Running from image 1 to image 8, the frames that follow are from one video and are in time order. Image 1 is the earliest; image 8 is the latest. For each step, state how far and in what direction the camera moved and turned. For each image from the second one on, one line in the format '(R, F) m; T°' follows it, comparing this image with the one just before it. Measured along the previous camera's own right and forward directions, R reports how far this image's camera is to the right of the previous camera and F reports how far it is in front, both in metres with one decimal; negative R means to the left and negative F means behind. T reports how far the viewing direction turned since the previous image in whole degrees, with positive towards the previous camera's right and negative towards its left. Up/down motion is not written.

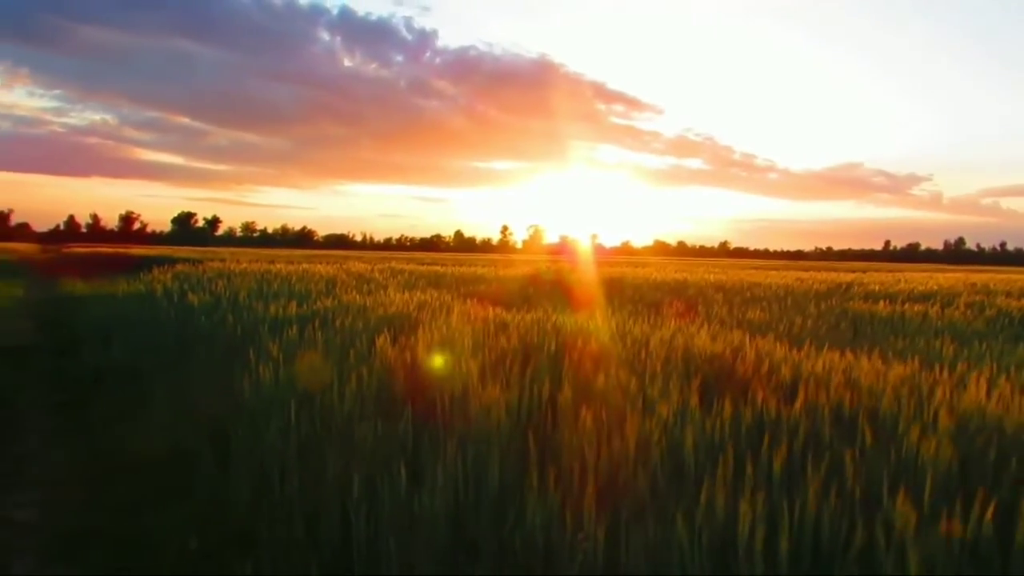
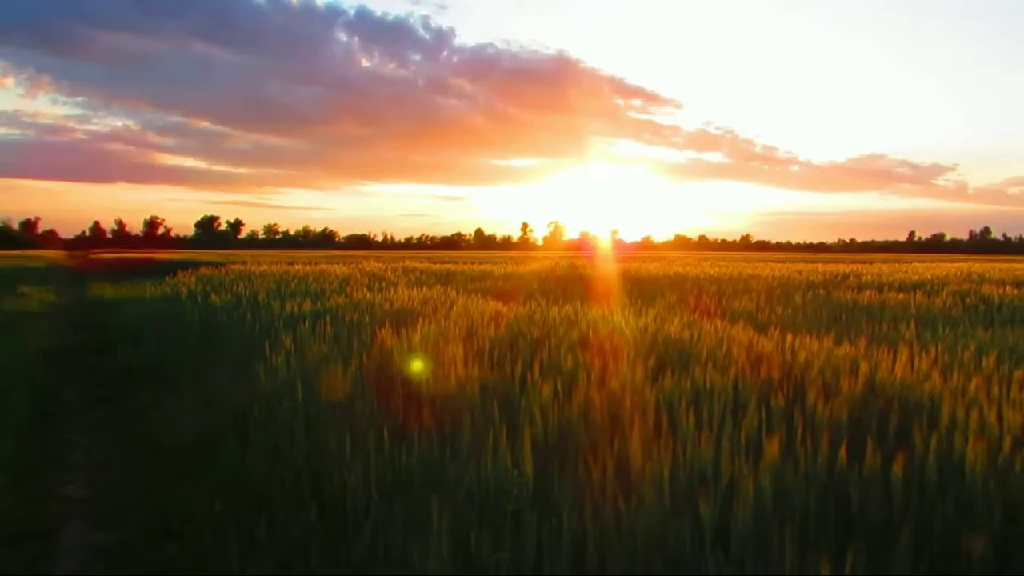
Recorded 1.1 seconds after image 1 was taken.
(+0.2, -0.6) m; -1°
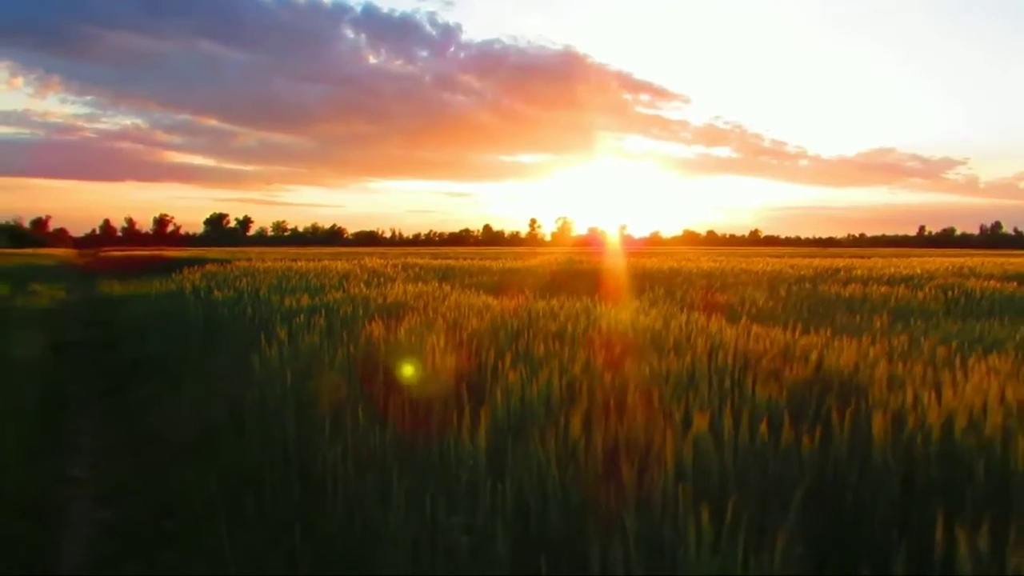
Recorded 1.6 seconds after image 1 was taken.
(+0.2, -0.3) m; -1°
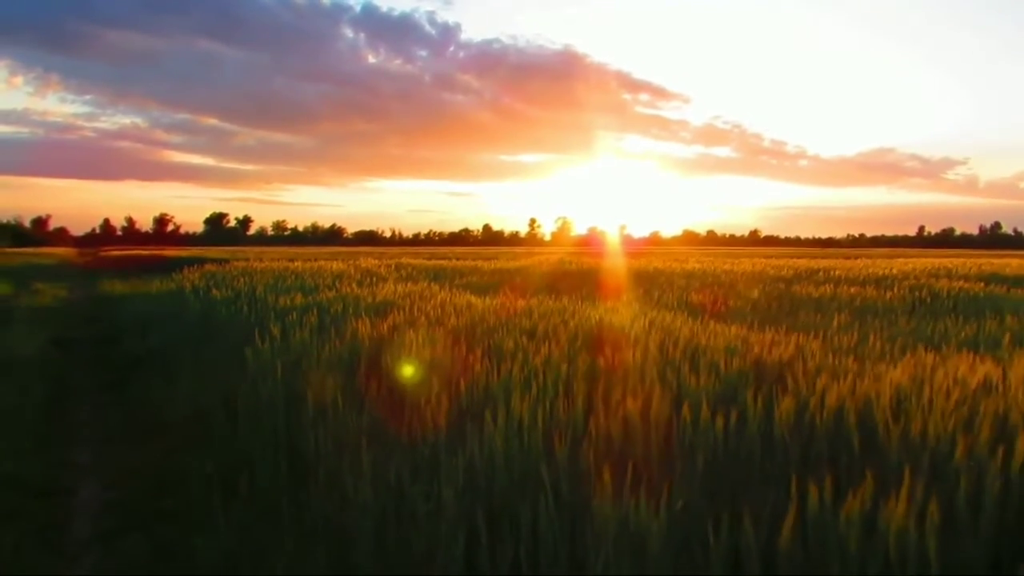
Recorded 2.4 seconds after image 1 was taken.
(+0.2, -0.4) m; 0°
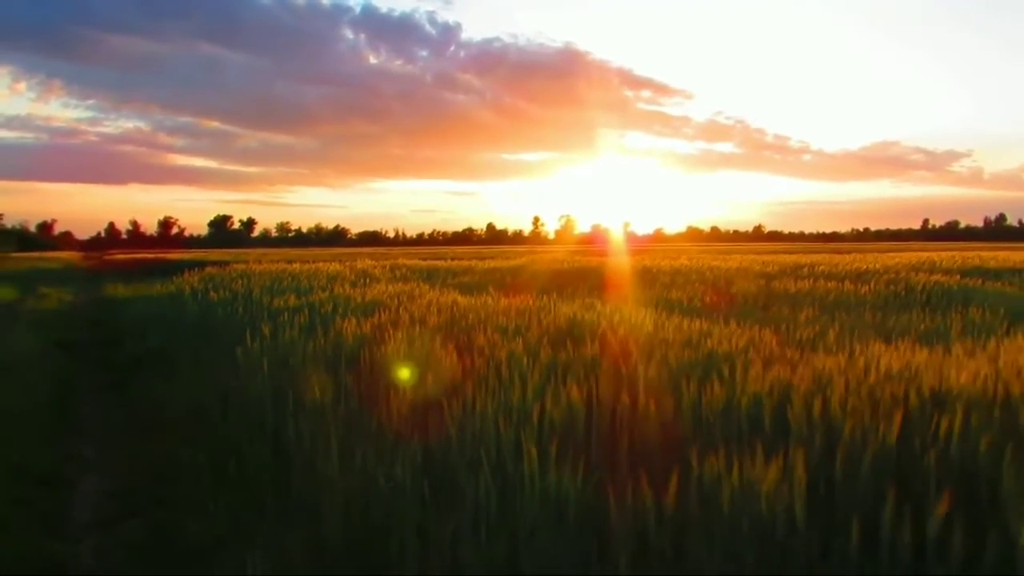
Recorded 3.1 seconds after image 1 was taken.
(+0.2, -0.3) m; 0°
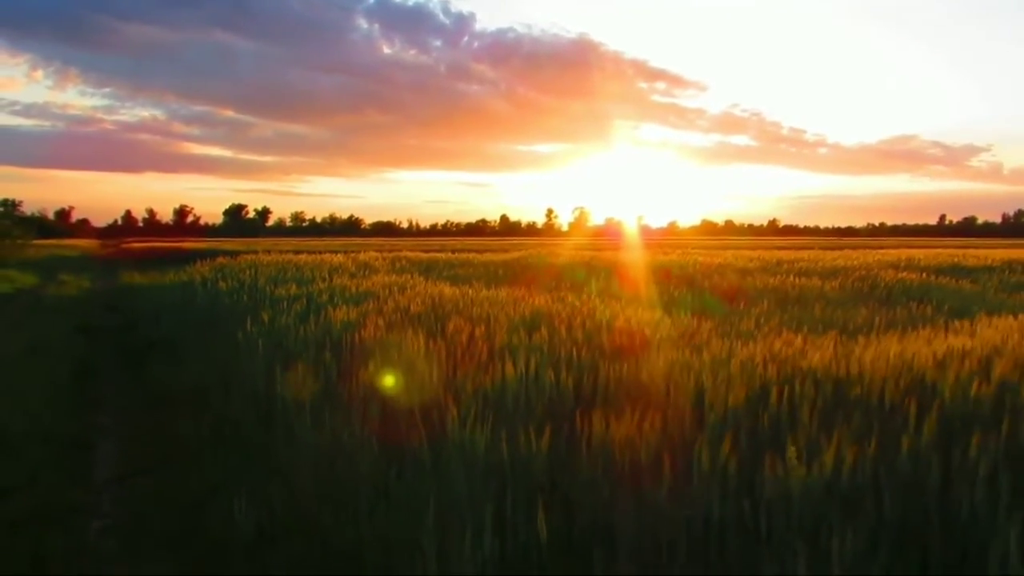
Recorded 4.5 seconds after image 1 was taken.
(+0.3, -0.7) m; -1°
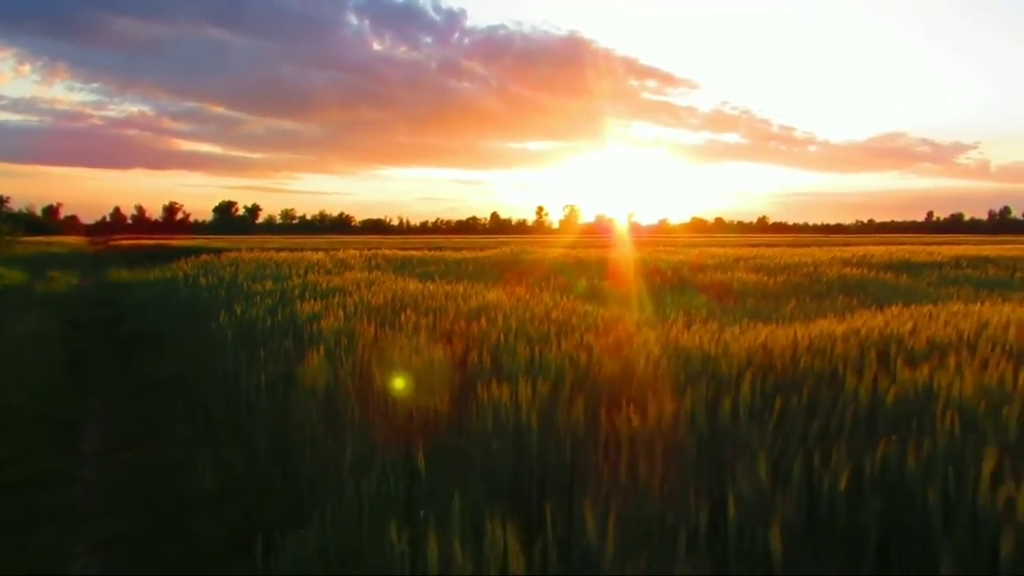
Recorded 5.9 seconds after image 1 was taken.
(+0.4, -0.7) m; +1°
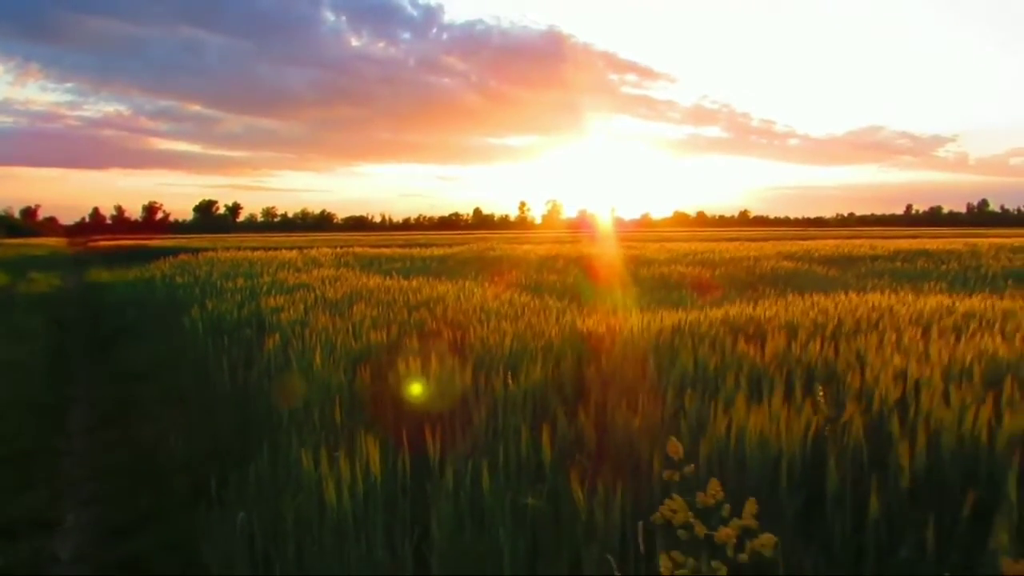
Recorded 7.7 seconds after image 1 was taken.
(+0.4, -0.9) m; +1°
